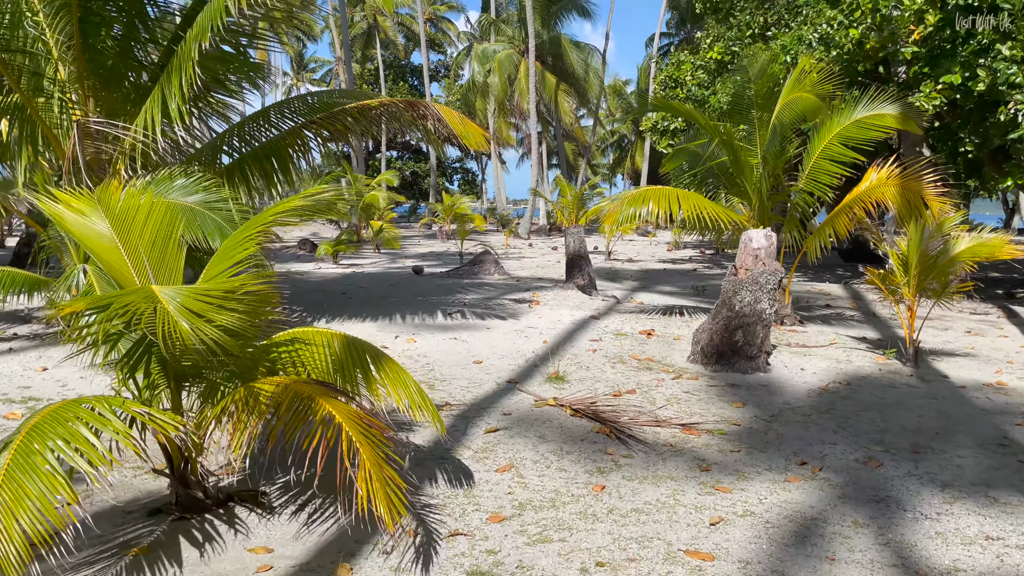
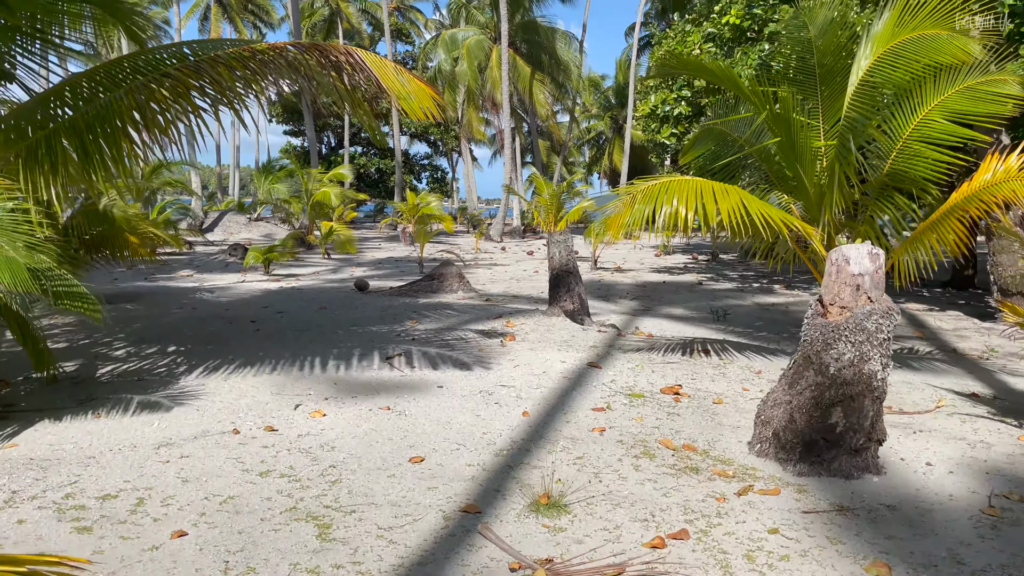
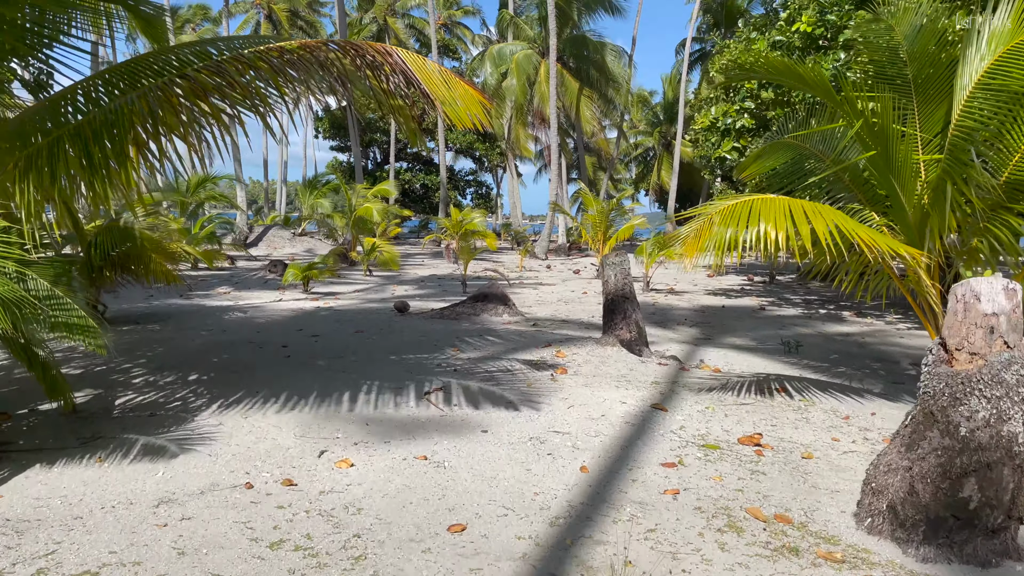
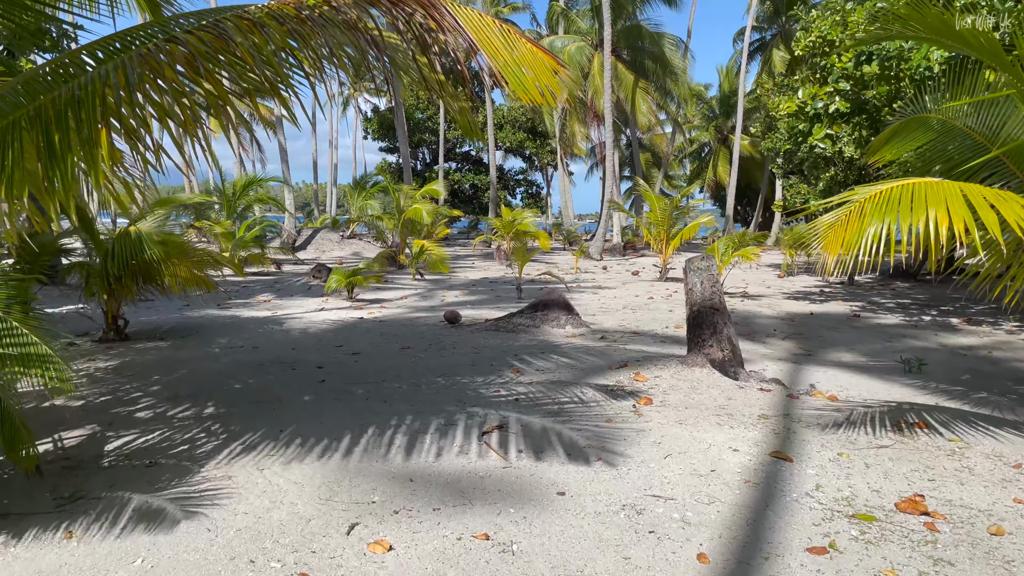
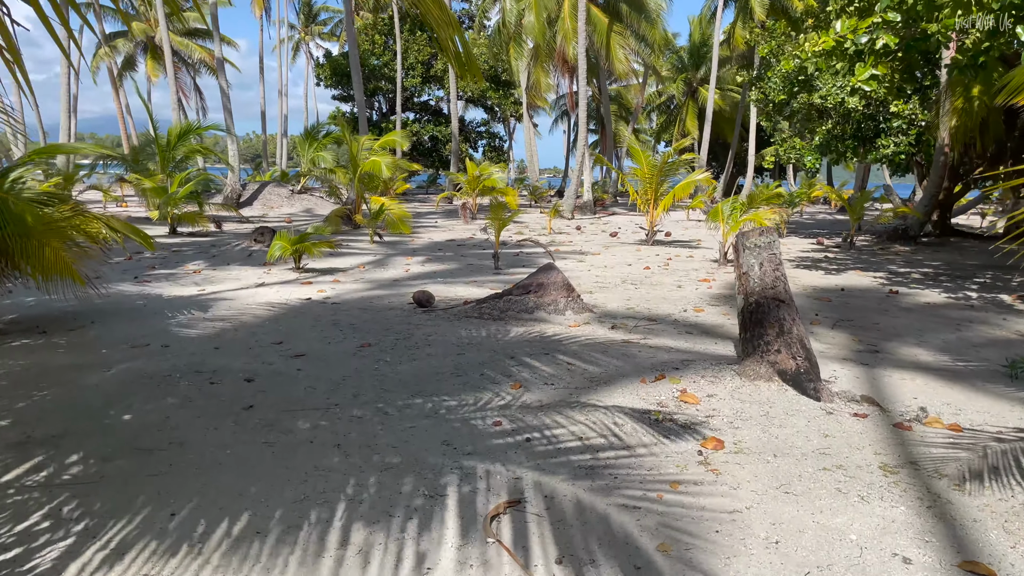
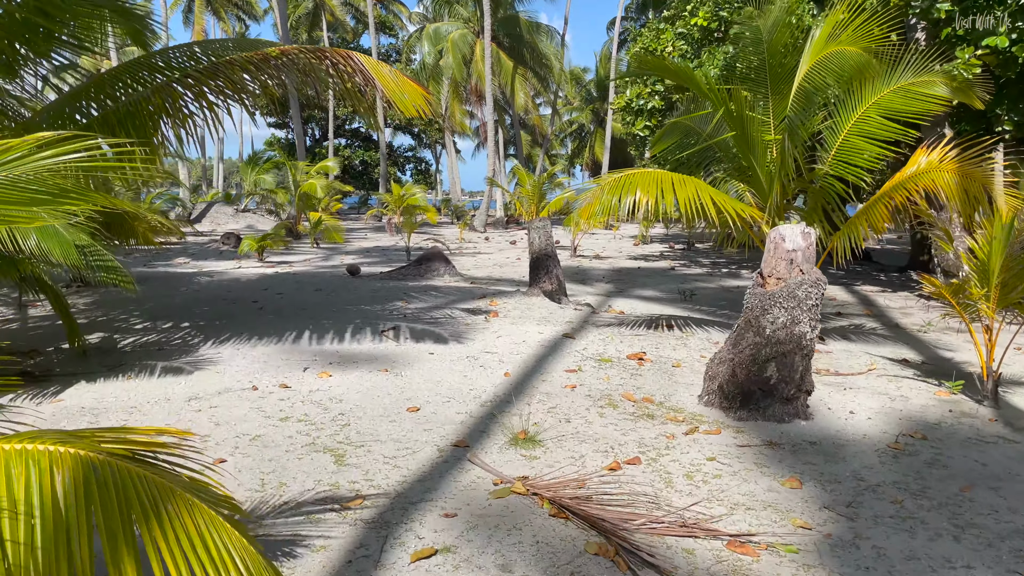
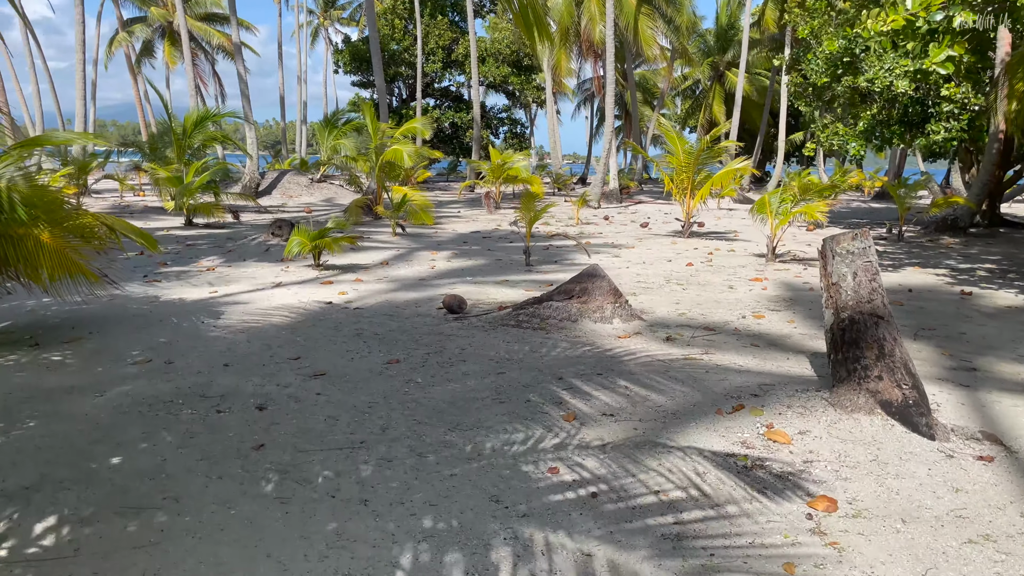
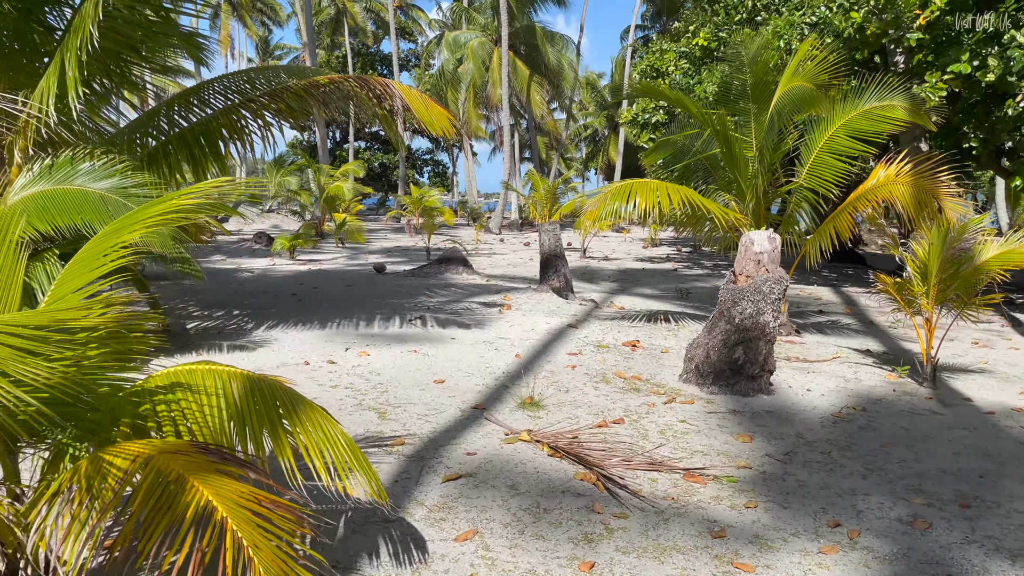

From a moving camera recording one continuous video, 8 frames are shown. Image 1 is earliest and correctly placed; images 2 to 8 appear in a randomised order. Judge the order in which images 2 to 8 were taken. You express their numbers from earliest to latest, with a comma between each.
8, 6, 2, 3, 4, 5, 7
